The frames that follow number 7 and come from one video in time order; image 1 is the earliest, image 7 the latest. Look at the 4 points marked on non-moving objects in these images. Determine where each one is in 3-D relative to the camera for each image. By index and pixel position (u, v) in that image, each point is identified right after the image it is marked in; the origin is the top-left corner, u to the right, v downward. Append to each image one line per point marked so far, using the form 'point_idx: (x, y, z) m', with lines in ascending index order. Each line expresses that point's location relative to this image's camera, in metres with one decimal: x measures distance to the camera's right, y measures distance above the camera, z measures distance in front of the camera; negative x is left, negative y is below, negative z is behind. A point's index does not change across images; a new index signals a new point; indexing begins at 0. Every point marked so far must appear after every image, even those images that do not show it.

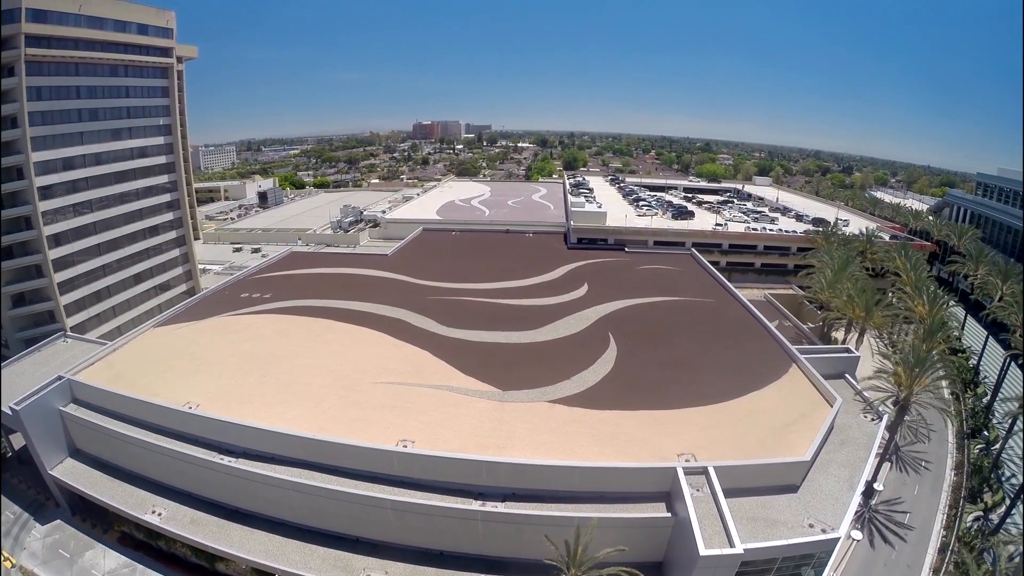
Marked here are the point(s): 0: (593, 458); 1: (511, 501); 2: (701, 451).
0: (+2.5, -6.2, +19.5) m
1: (-0.6, -7.5, +20.1) m
2: (+6.5, -6.0, +18.9) m
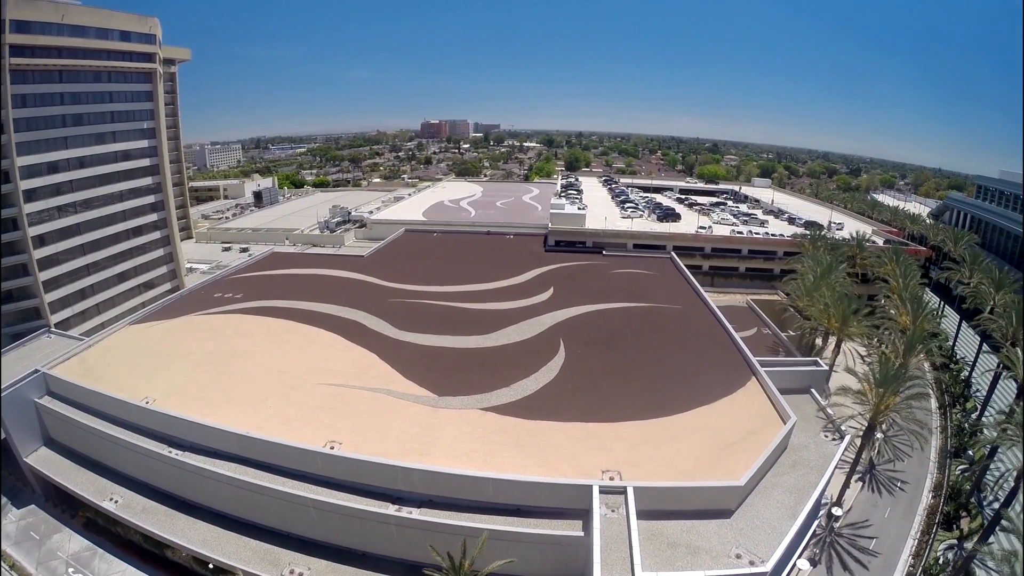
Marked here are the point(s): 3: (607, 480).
0: (-0.2, -6.5, +18.2) m
1: (-3.3, -7.7, +18.8) m
2: (+3.8, -6.4, +17.5) m
3: (+2.9, -6.2, +16.4) m
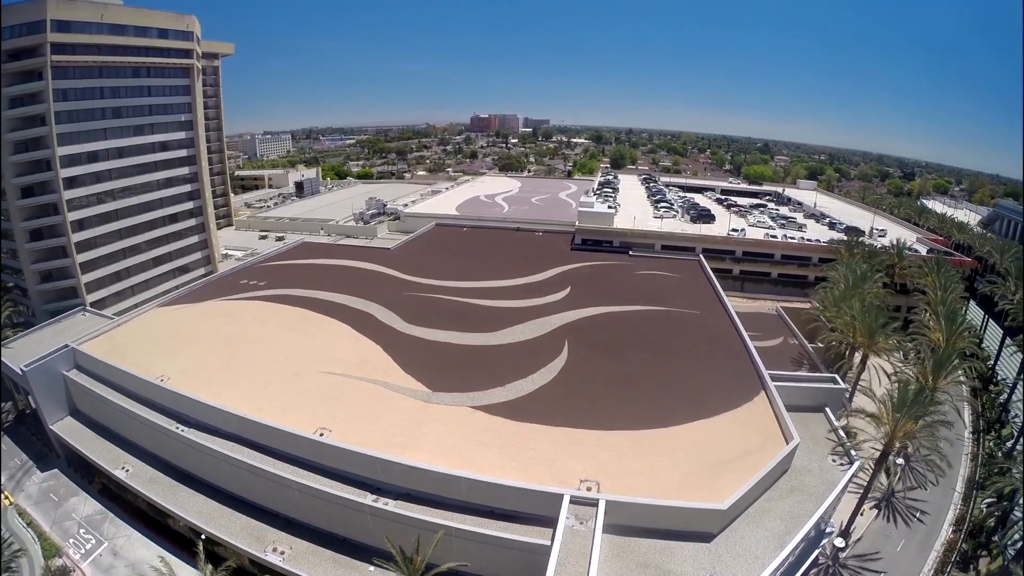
0: (-0.9, -6.4, +17.7) m
1: (-4.1, -7.5, +18.6) m
2: (+3.0, -6.5, +16.8) m
3: (+2.0, -6.3, +15.7) m
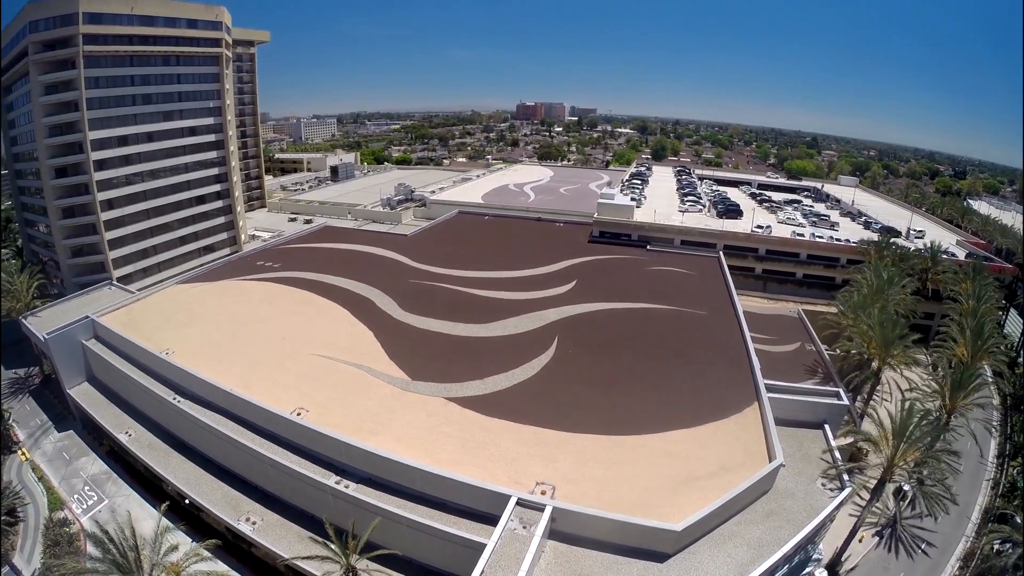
0: (-2.3, -6.1, +17.2) m
1: (-5.4, -7.1, +18.4) m
2: (+1.6, -6.4, +16.0) m
3: (+0.5, -6.1, +15.0) m
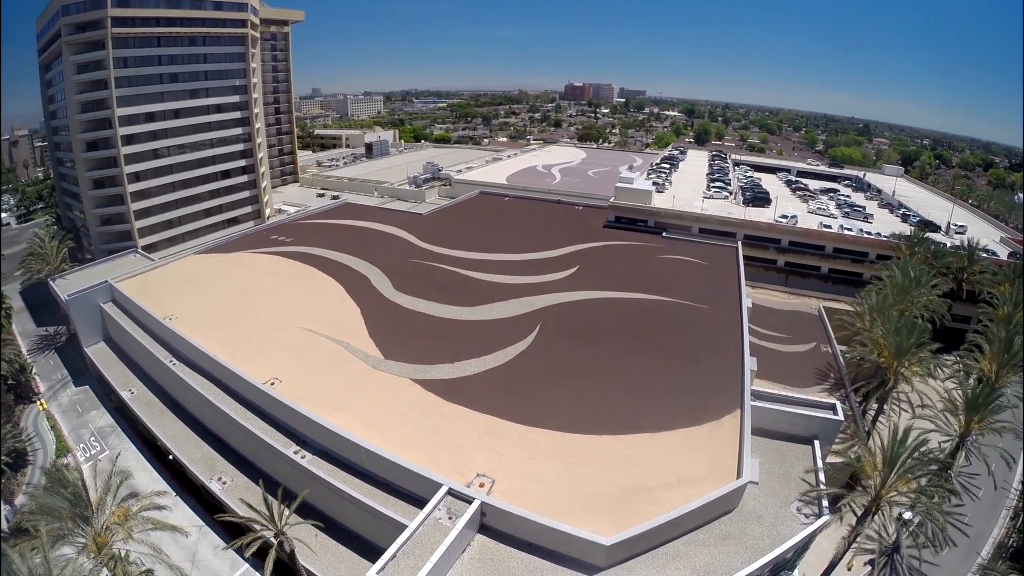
0: (-3.9, -5.5, +17.0) m
1: (-6.9, -6.3, +18.4) m
2: (-0.2, -5.9, +15.5) m
3: (-1.3, -5.7, +14.6) m
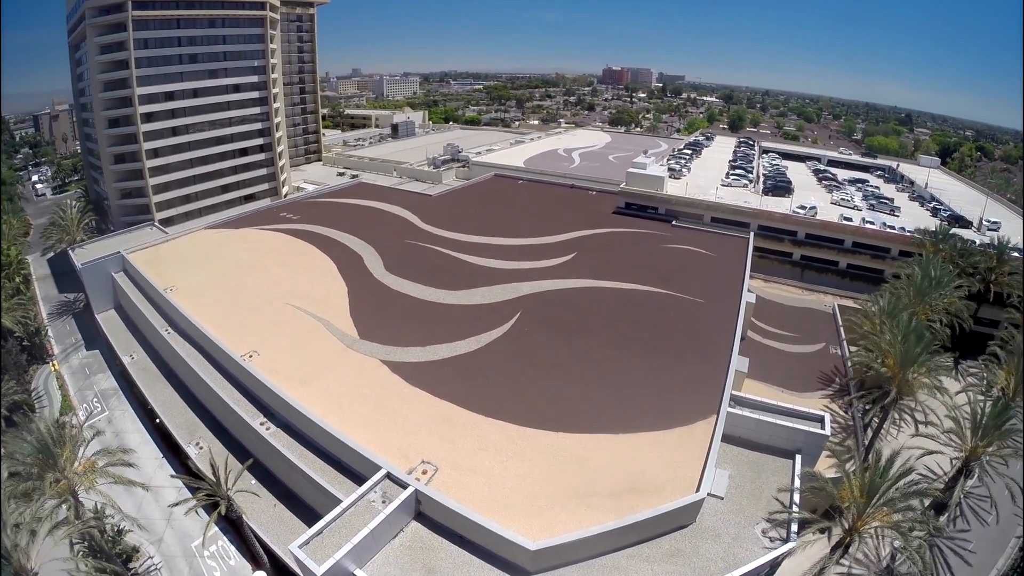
0: (-5.4, -4.8, +16.9) m
1: (-8.3, -5.5, +18.5) m
2: (-1.8, -5.4, +15.1) m
3: (-3.0, -5.2, +14.3) m
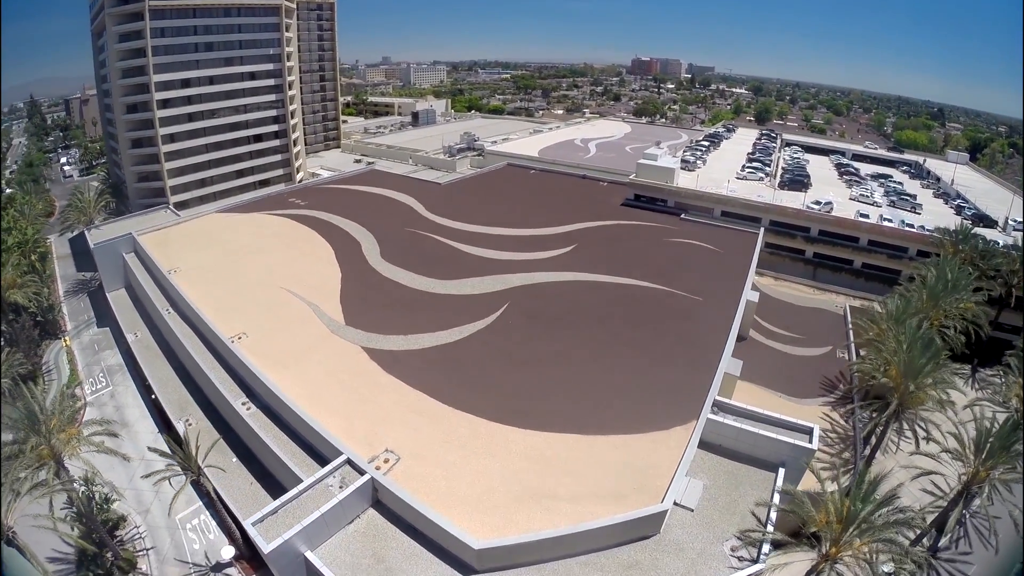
0: (-6.3, -4.3, +16.9) m
1: (-9.2, -4.9, +18.7) m
2: (-2.9, -5.1, +15.0) m
3: (-4.1, -4.8, +14.2) m
